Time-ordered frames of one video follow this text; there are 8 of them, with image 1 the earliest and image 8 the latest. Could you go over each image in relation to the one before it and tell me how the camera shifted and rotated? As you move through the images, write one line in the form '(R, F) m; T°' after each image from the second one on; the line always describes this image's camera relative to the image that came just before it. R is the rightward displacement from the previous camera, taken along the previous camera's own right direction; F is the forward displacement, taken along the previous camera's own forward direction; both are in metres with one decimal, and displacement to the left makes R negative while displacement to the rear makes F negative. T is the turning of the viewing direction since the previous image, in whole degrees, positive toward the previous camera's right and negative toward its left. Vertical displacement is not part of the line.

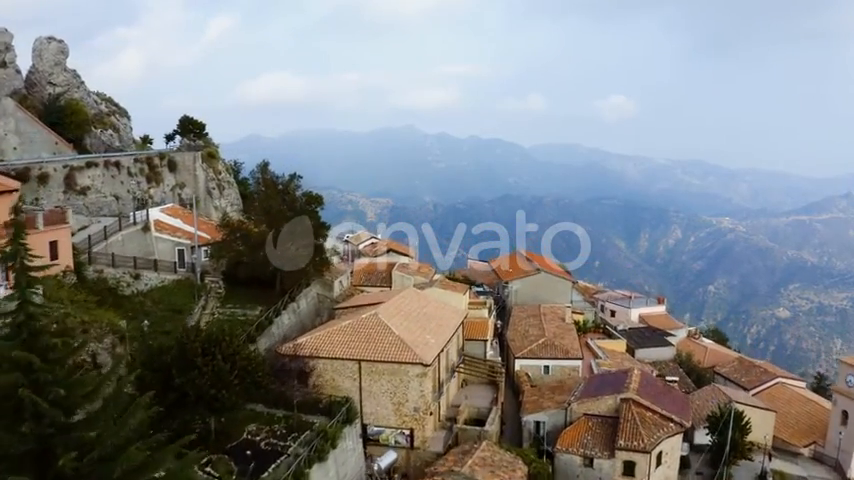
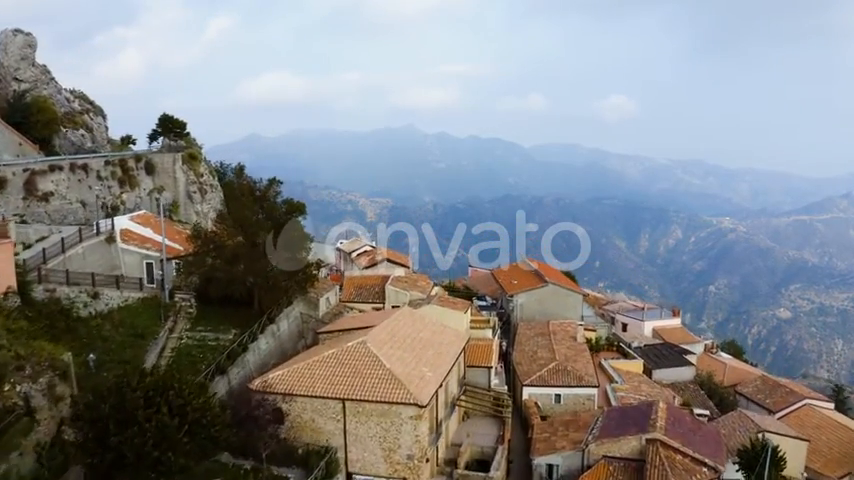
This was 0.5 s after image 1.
(0.0, +1.0) m; 0°
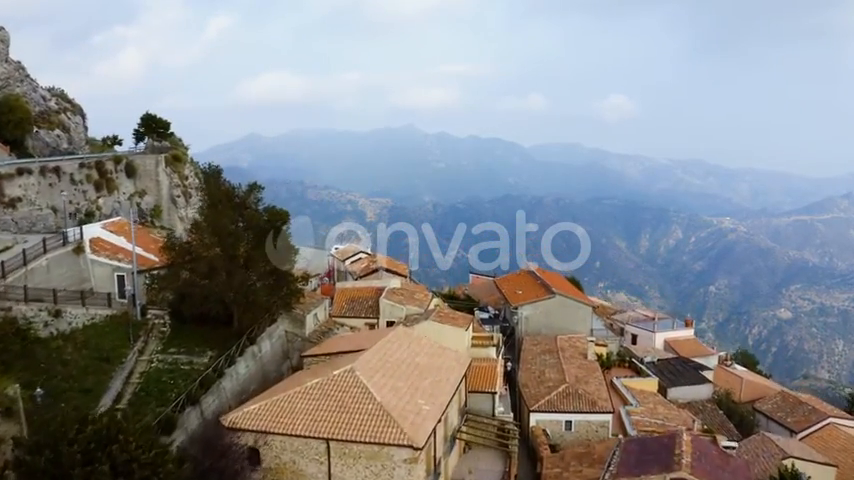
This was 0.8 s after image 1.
(0.0, +0.7) m; 0°
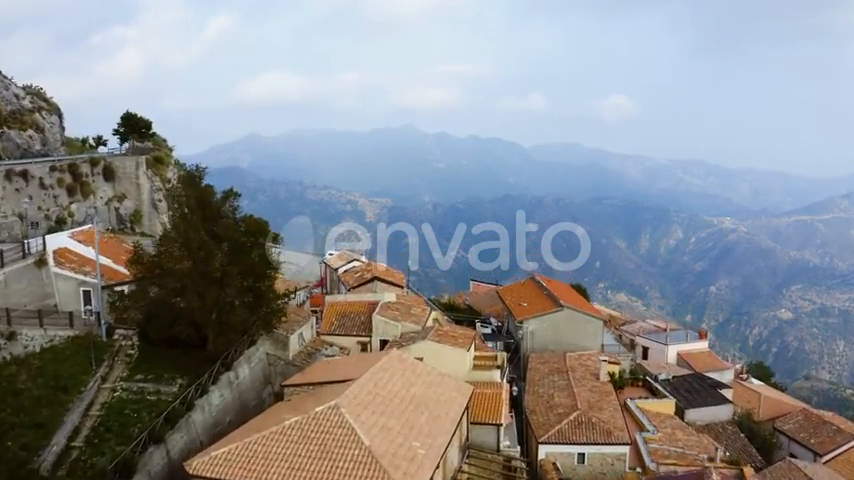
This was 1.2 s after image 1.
(0.0, +0.7) m; 0°
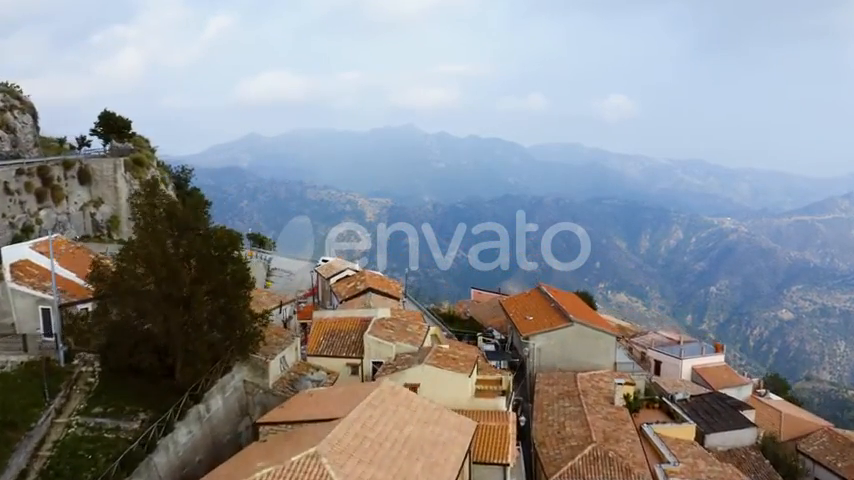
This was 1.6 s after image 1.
(0.0, +0.7) m; 0°
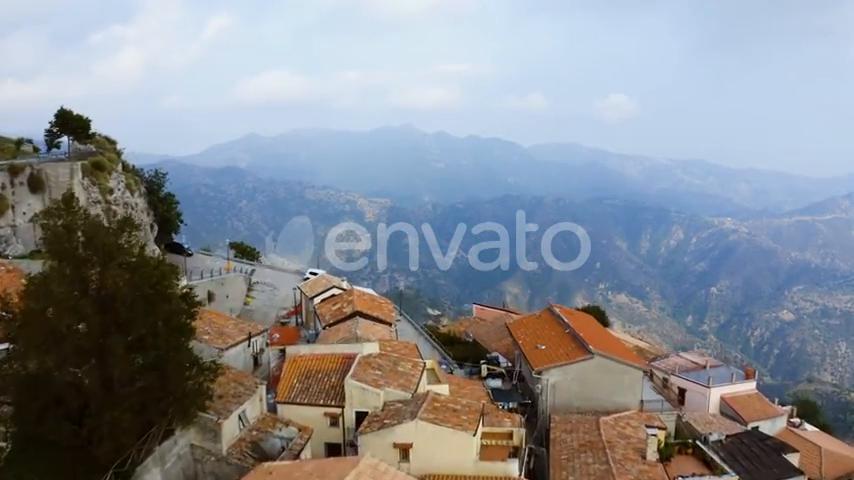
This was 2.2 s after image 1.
(0.0, +1.2) m; 0°
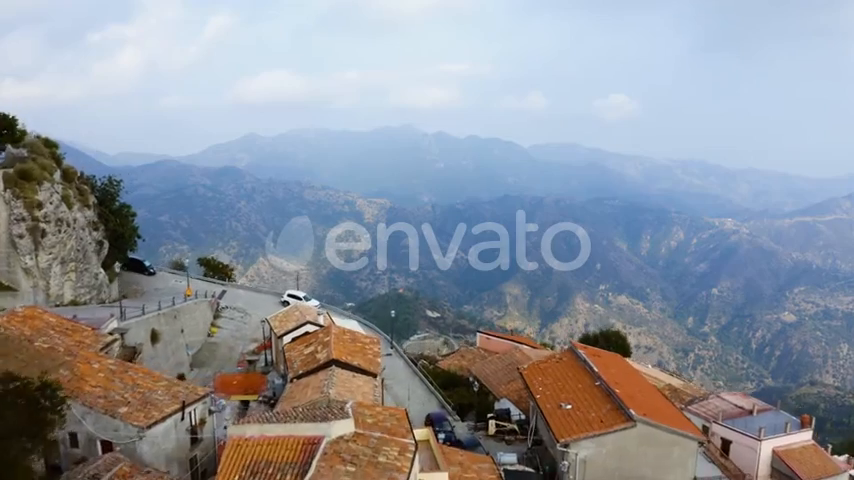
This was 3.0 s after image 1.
(+0.1, +1.6) m; 0°
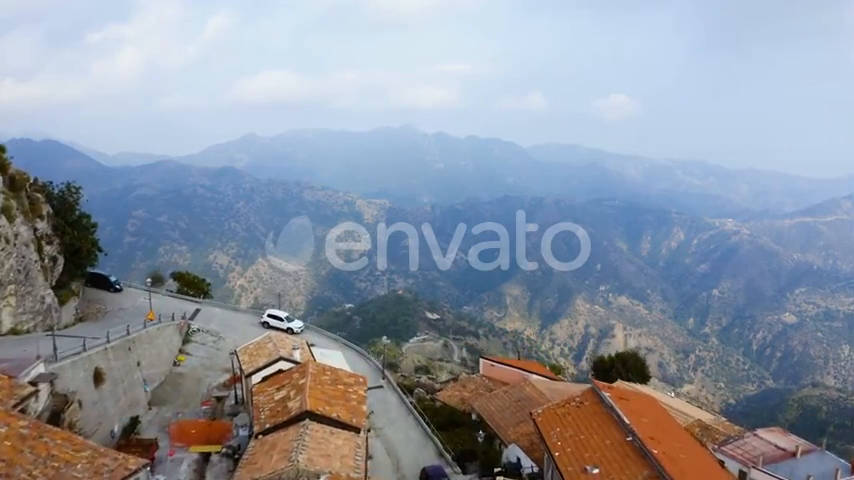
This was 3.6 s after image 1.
(0.0, +1.1) m; 0°
